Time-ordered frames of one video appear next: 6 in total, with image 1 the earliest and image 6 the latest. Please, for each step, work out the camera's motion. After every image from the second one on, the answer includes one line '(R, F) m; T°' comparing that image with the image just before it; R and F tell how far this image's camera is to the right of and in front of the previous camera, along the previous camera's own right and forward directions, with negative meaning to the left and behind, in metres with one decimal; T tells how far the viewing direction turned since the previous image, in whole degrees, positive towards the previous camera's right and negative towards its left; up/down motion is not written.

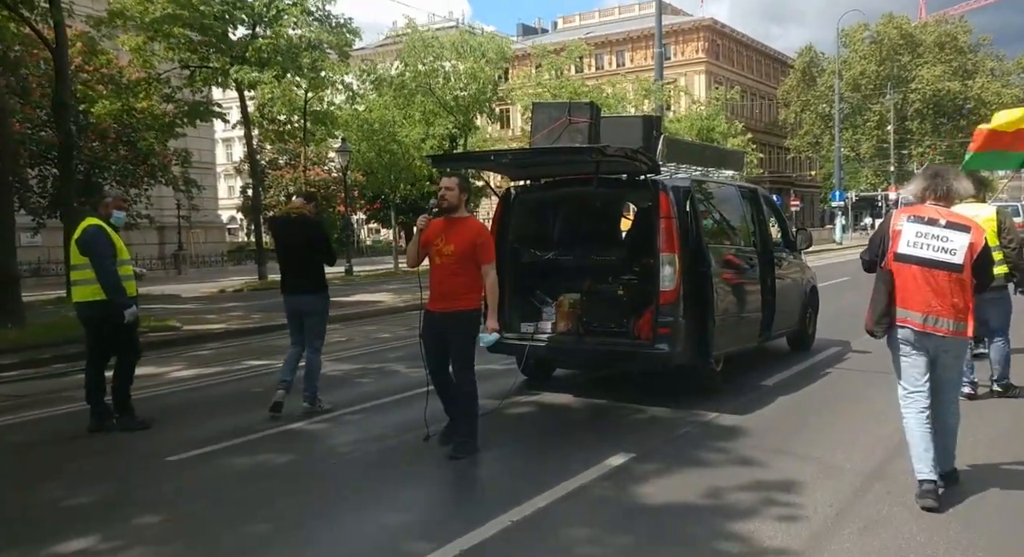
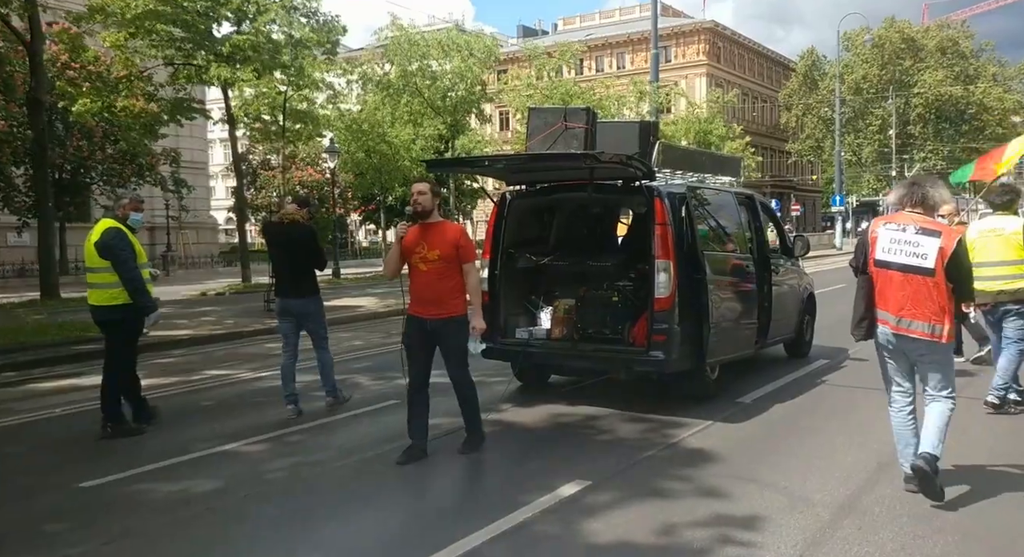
(+0.3, +0.4) m; 0°
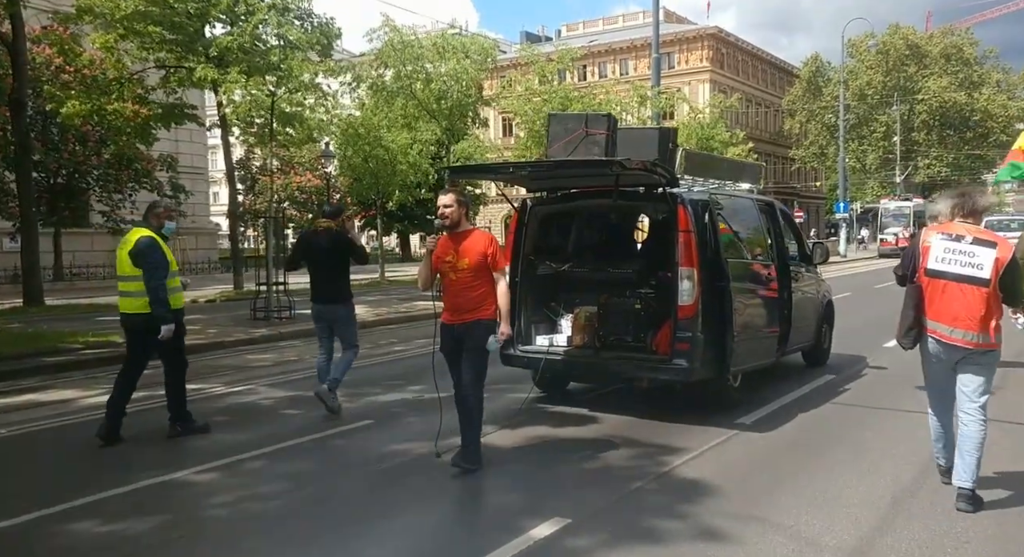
(+0.2, +0.5) m; 0°
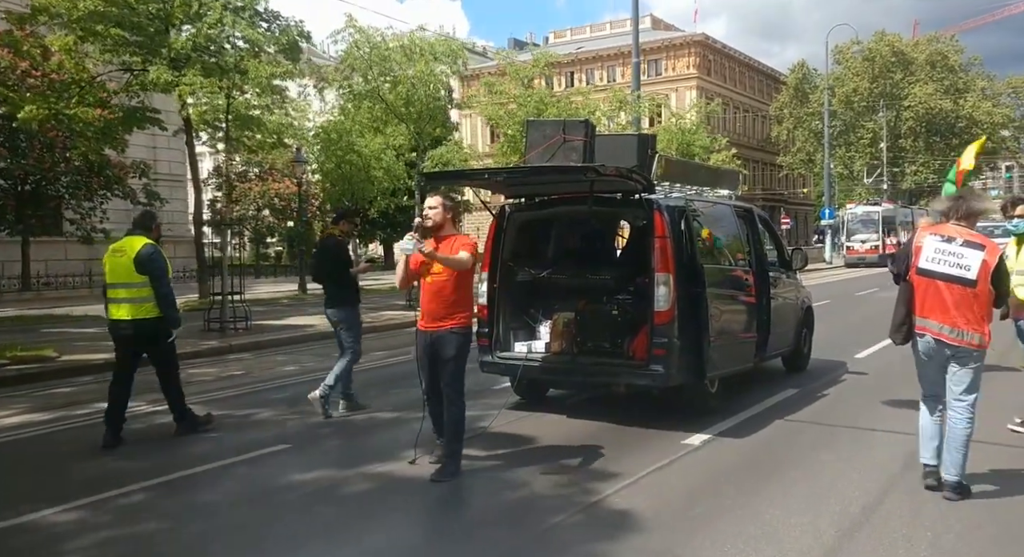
(+0.4, +0.5) m; +1°
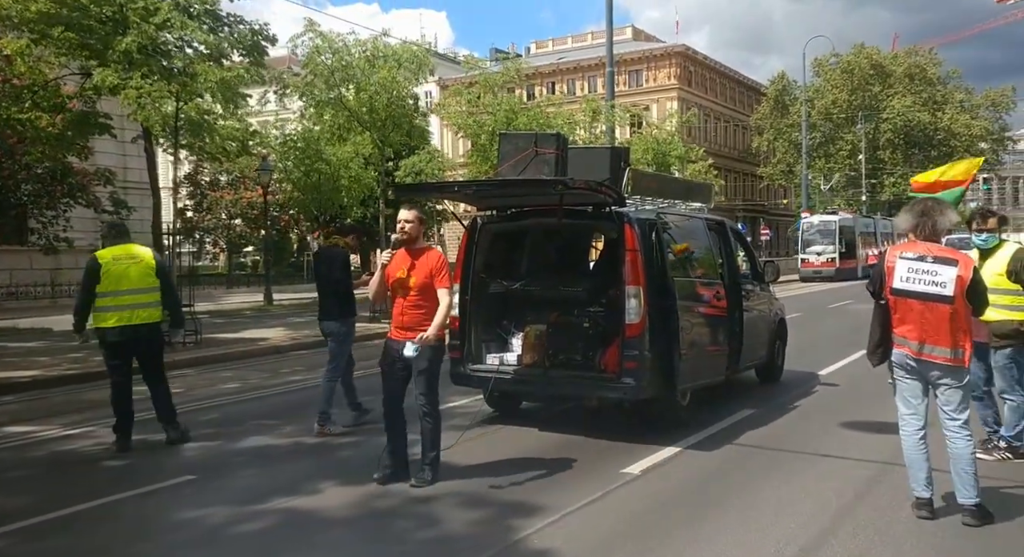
(+0.3, +0.4) m; +1°
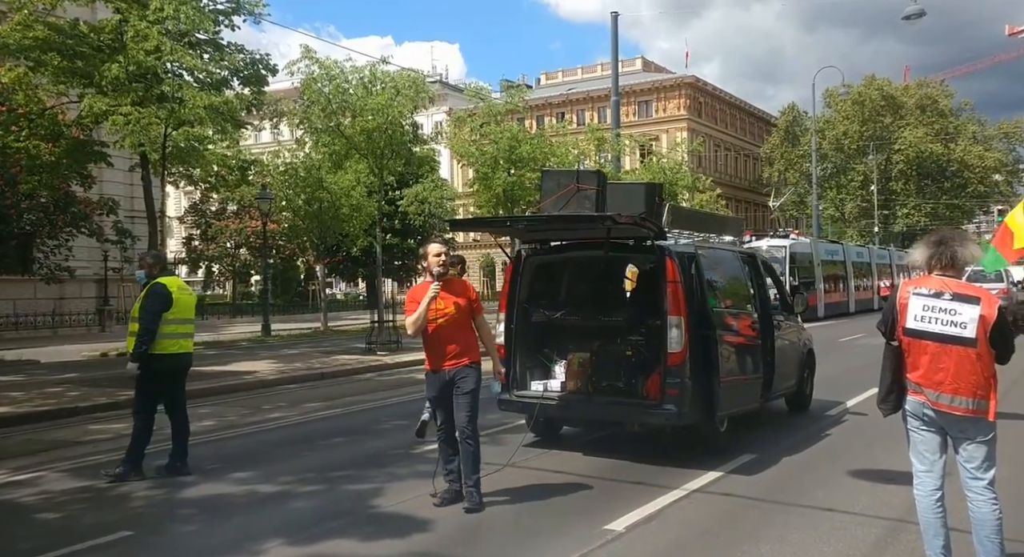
(+0.2, +0.5) m; -1°
